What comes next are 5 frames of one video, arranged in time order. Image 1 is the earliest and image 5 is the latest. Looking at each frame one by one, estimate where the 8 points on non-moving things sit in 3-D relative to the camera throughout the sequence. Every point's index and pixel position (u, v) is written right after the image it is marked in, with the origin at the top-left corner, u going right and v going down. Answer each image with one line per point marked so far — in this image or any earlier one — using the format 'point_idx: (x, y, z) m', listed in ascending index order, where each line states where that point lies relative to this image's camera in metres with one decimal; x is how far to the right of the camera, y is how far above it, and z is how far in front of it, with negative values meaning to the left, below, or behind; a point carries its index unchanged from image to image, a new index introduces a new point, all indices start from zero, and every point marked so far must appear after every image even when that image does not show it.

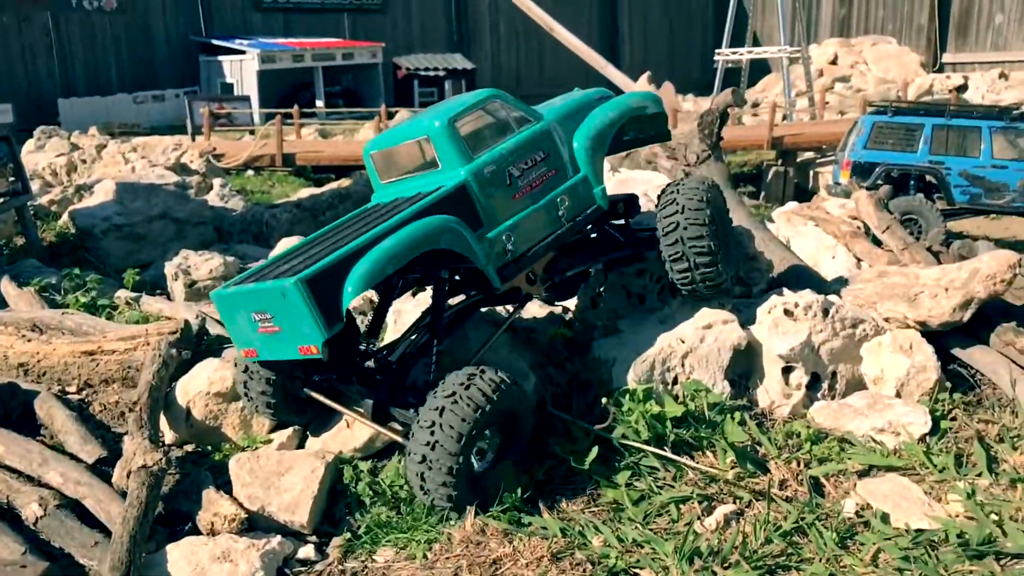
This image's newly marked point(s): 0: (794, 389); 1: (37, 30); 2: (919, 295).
0: (+1.6, -0.6, +5.5) m
1: (-7.8, +4.3, +16.0) m
2: (+2.3, 0.0, +5.6) m
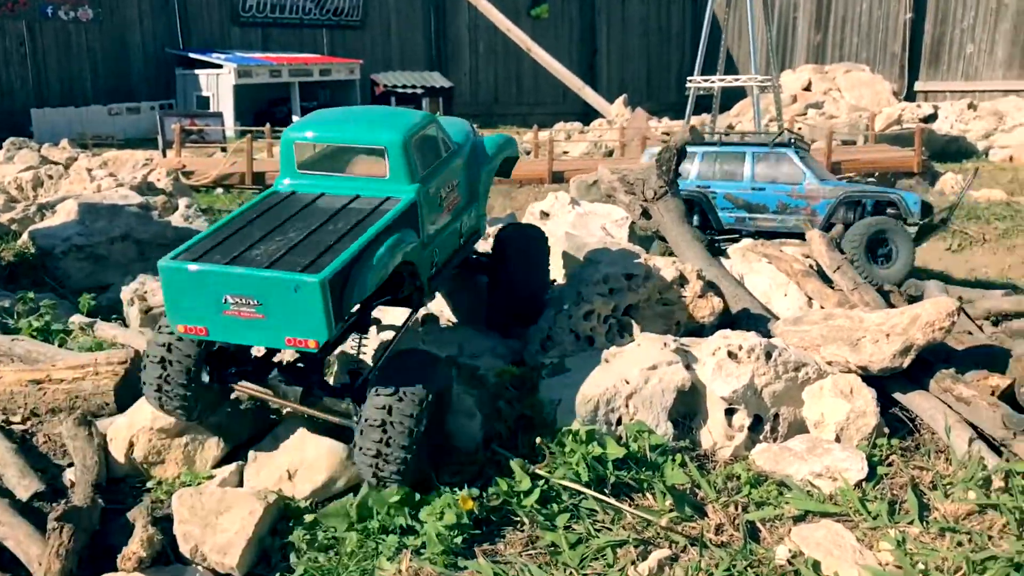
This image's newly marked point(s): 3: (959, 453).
0: (+1.3, -0.8, +5.5) m
1: (-8.2, +4.0, +15.9) m
2: (+2.0, -0.3, +5.7) m
3: (+2.4, -0.9, +5.1) m
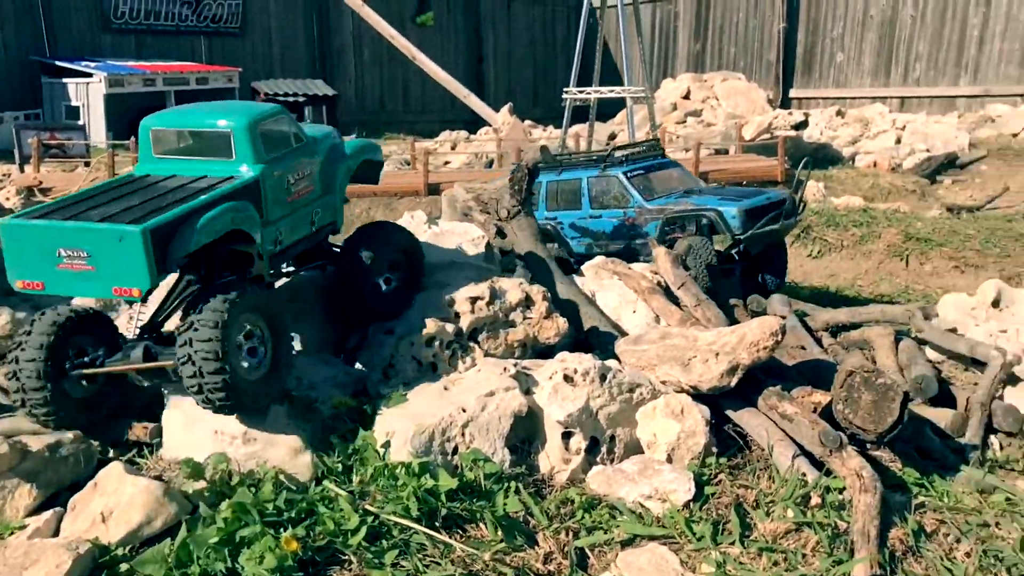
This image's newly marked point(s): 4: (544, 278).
0: (+0.4, -0.9, +5.5) m
1: (-10.3, +3.6, +14.9) m
2: (+1.1, -0.4, +5.8) m
3: (+1.5, -1.0, +5.3) m
4: (+0.3, +0.1, +7.8) m
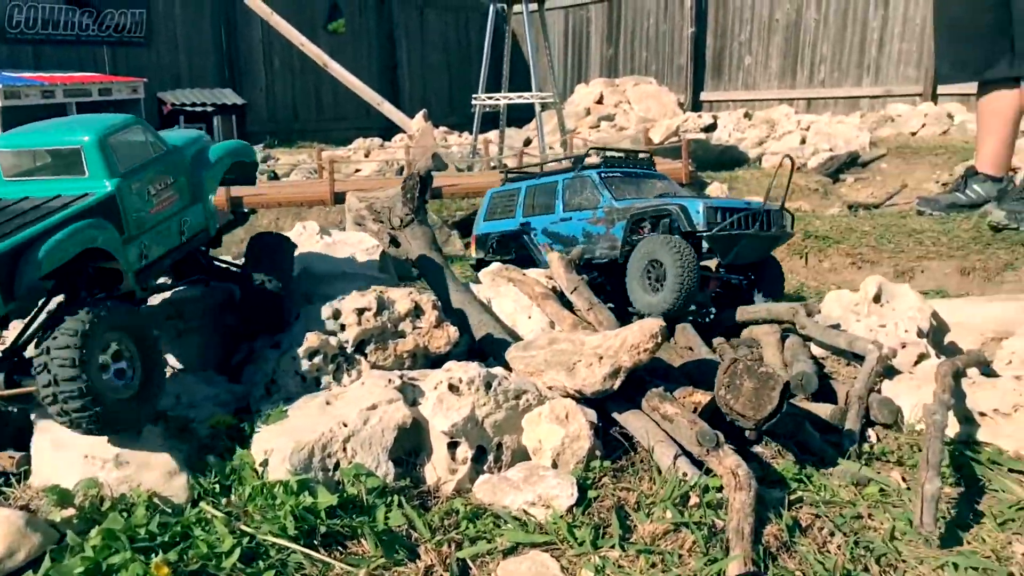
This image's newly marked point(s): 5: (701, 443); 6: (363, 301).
0: (-0.3, -1.0, +5.5) m
1: (-11.7, +3.2, +14.0) m
2: (+0.4, -0.5, +5.8) m
3: (+0.8, -1.0, +5.3) m
4: (-0.6, 0.0, +7.8) m
5: (+1.0, -0.8, +5.2) m
6: (-1.0, -0.1, +6.5) m
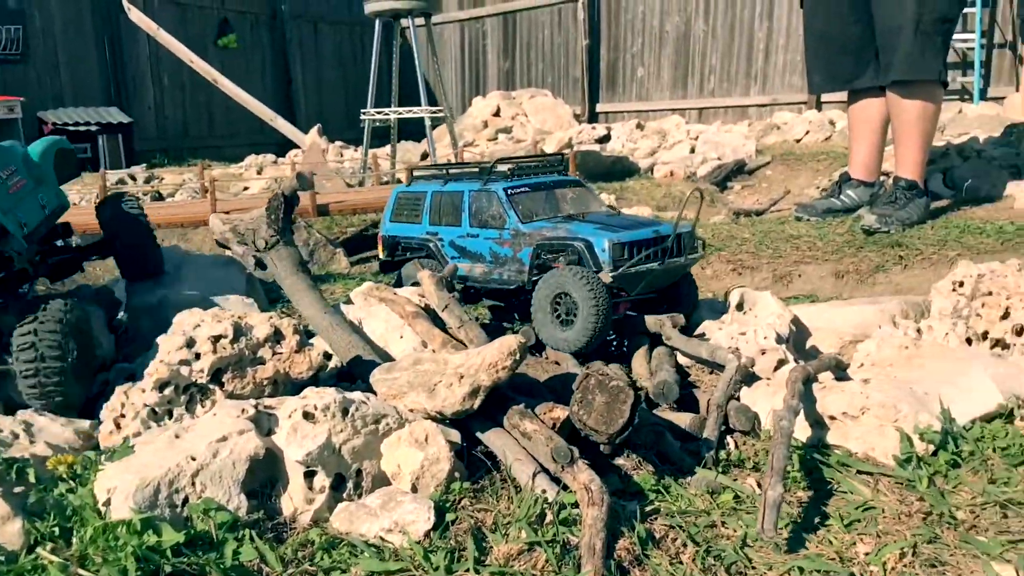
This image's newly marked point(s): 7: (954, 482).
0: (-1.1, -1.1, +5.4) m
1: (-13.4, +2.6, +12.9) m
2: (-0.4, -0.6, +5.7) m
3: (+0.1, -1.1, +5.3) m
4: (-1.6, -0.1, +7.6) m
5: (+0.2, -0.9, +5.2) m
6: (-1.9, -0.3, +6.3) m
7: (+2.5, -1.1, +5.5) m
